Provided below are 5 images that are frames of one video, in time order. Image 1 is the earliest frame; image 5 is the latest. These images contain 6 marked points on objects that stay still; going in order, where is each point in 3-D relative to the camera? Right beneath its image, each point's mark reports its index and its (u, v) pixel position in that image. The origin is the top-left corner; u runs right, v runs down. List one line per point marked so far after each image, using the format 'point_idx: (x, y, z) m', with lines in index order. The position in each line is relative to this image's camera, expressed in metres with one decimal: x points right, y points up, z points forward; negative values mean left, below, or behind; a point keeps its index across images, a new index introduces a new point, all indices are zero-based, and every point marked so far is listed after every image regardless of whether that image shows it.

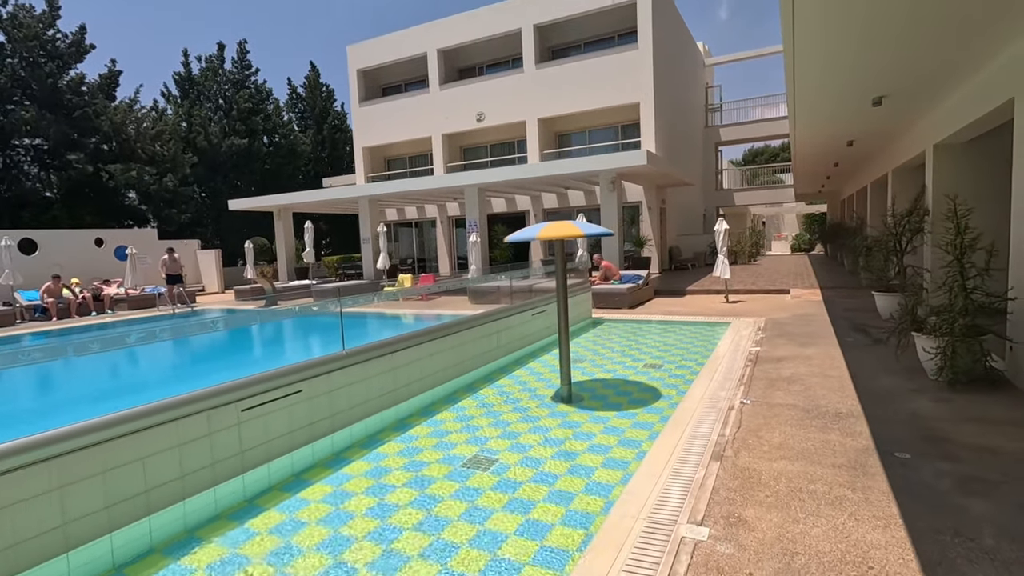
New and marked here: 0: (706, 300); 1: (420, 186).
0: (+4.4, -0.3, +12.2) m
1: (-2.8, +3.2, +16.4) m
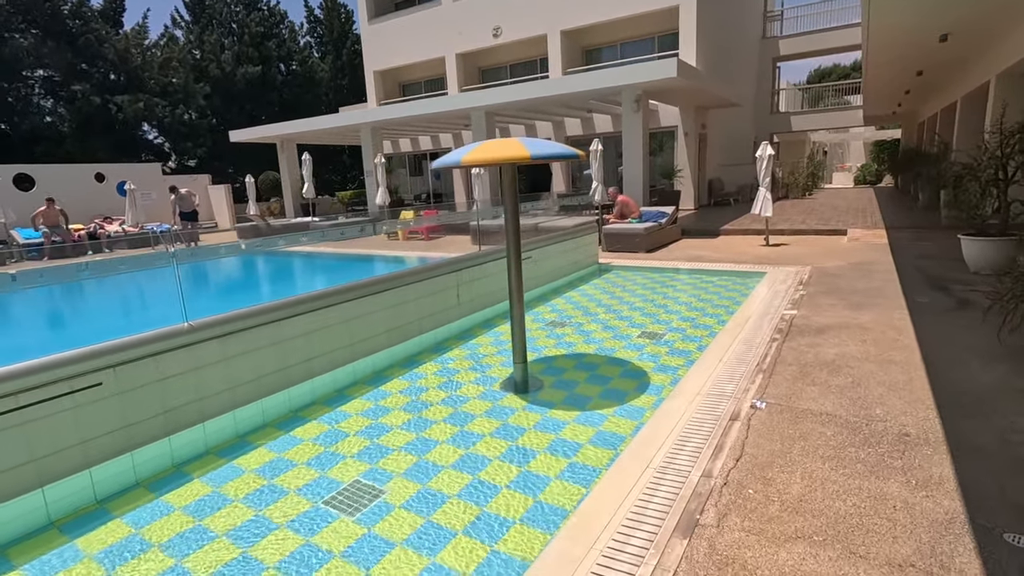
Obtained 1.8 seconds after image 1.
0: (+4.4, +0.9, +10.3) m
1: (-2.4, +4.9, +14.6) m
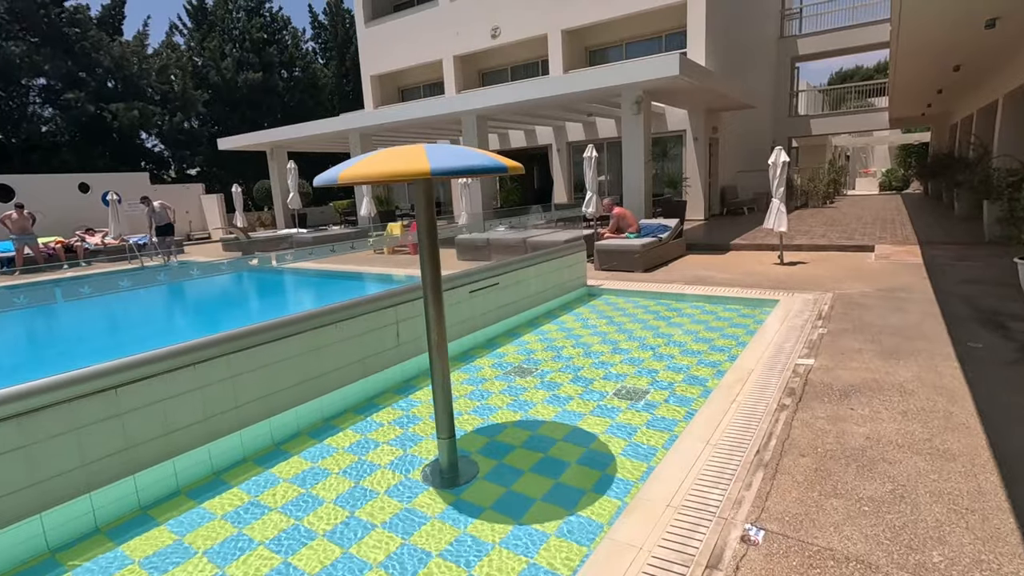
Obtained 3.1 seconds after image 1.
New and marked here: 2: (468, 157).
0: (+4.1, +0.5, +9.1) m
1: (-2.6, +4.5, +13.7) m
2: (-0.2, +0.7, +2.8) m
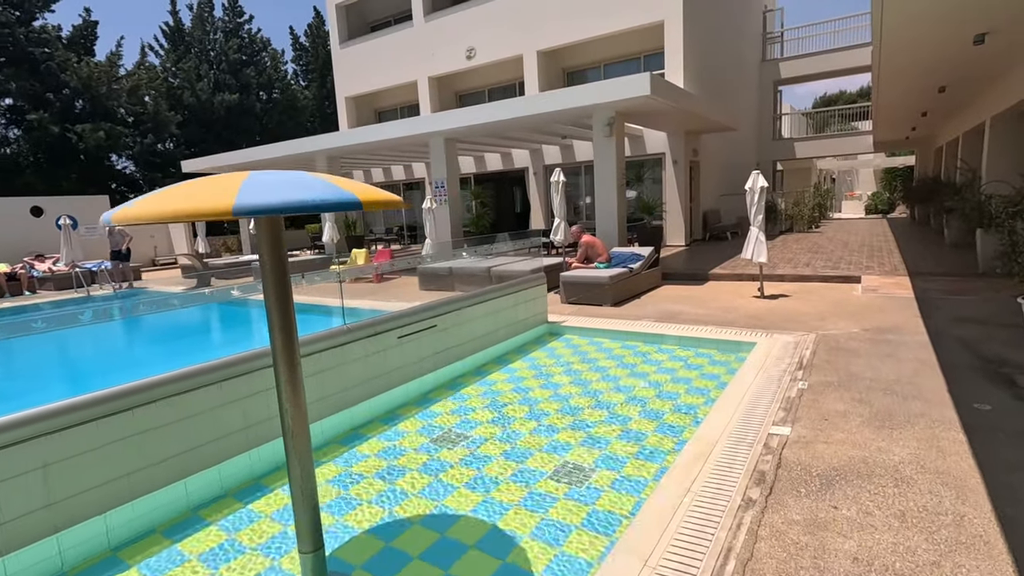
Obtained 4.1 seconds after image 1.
0: (+3.5, -0.1, +8.4) m
1: (-3.3, +3.7, +13.1) m
2: (-0.8, +0.4, +2.1) m
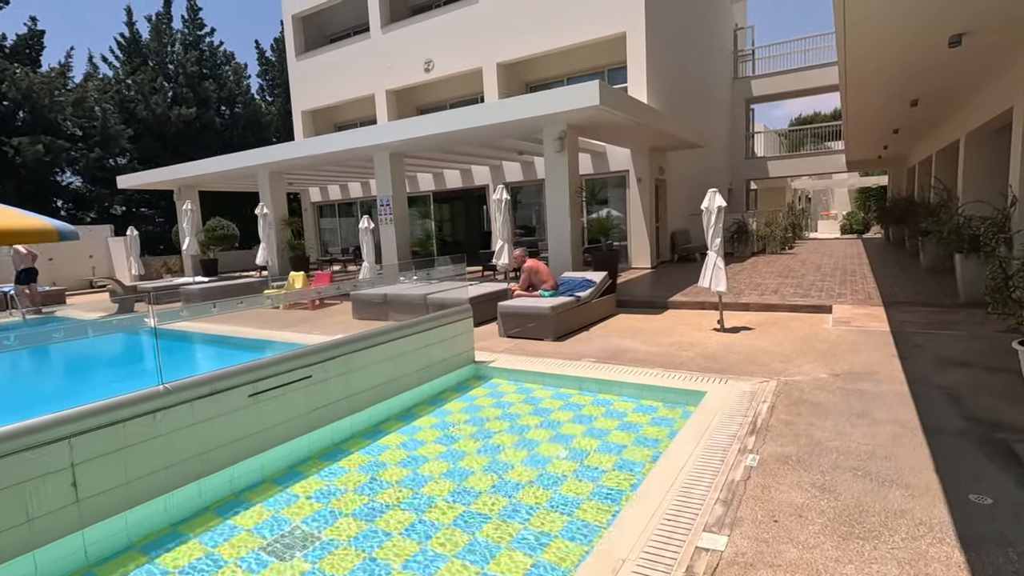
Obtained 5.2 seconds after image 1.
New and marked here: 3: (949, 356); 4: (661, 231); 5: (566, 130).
0: (+2.5, -0.5, +7.5) m
1: (-4.4, +3.1, +12.1) m
2: (-1.6, +0.2, +1.1) m
3: (+4.3, -0.7, +5.3) m
4: (+4.0, +1.6, +14.6) m
5: (+1.0, +2.9, +9.7) m
